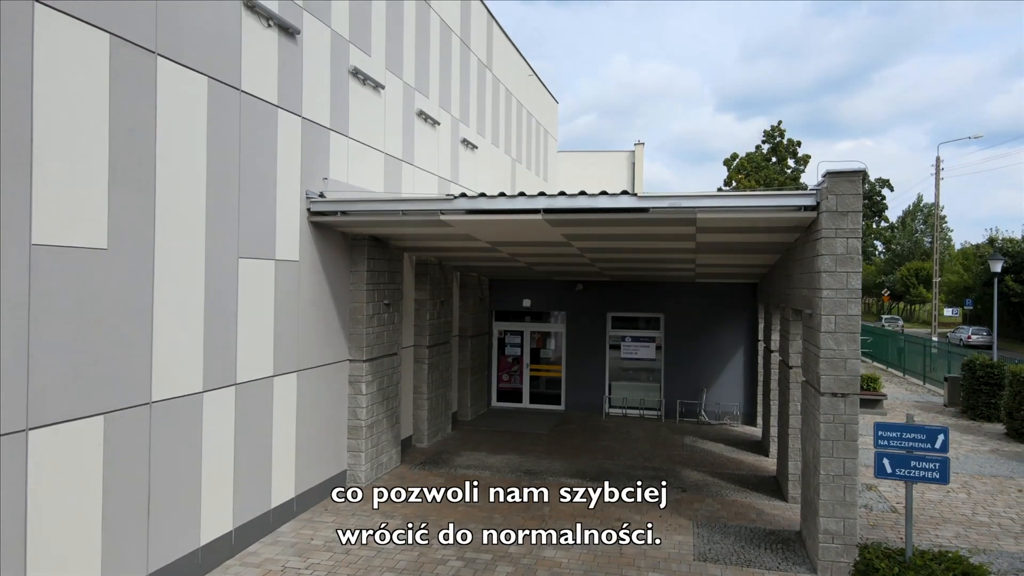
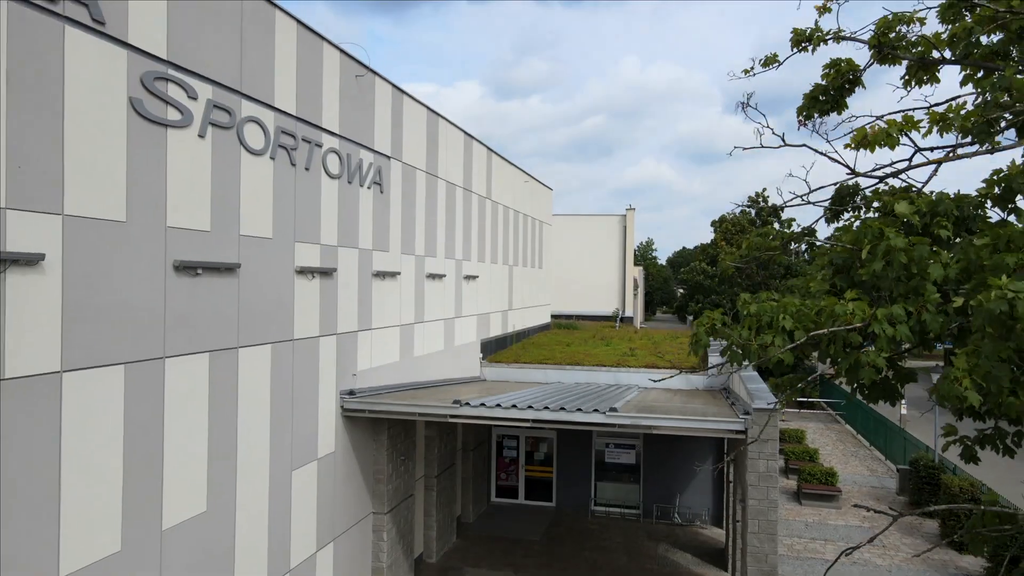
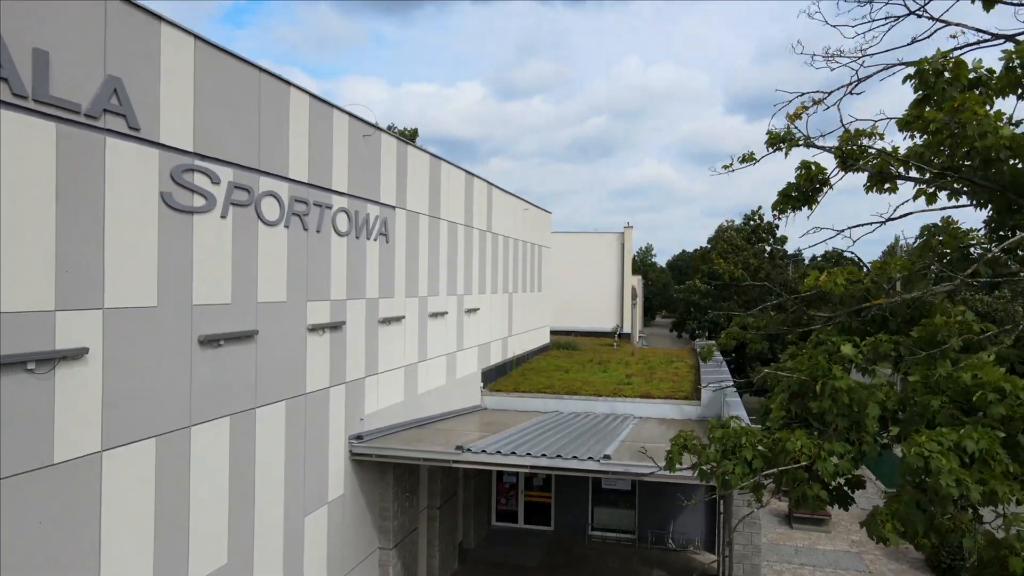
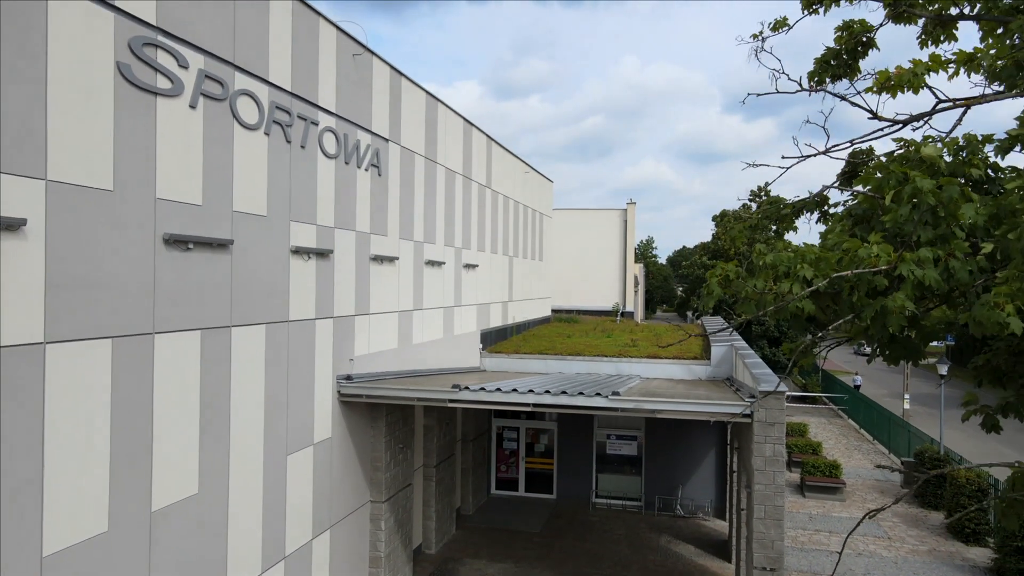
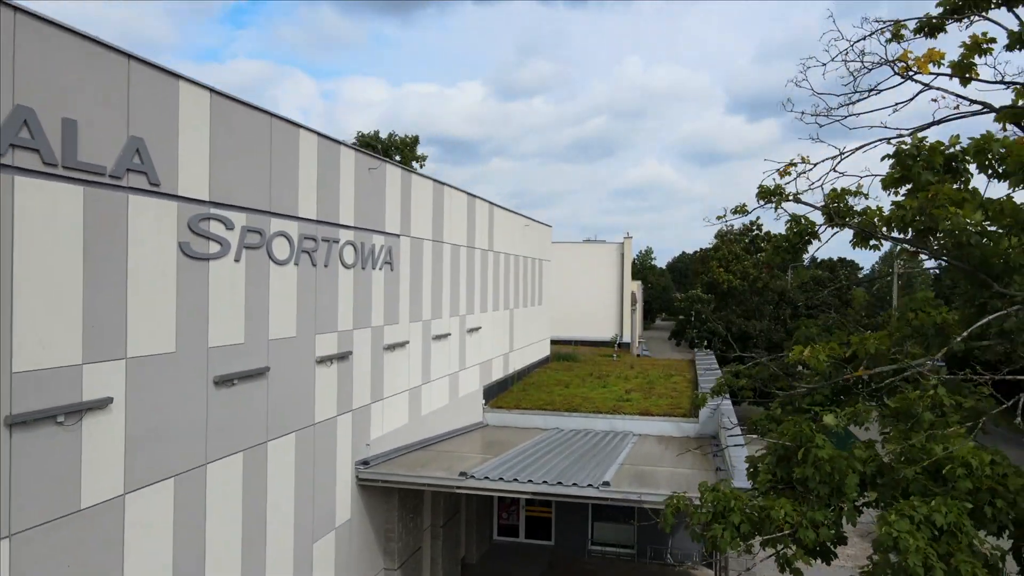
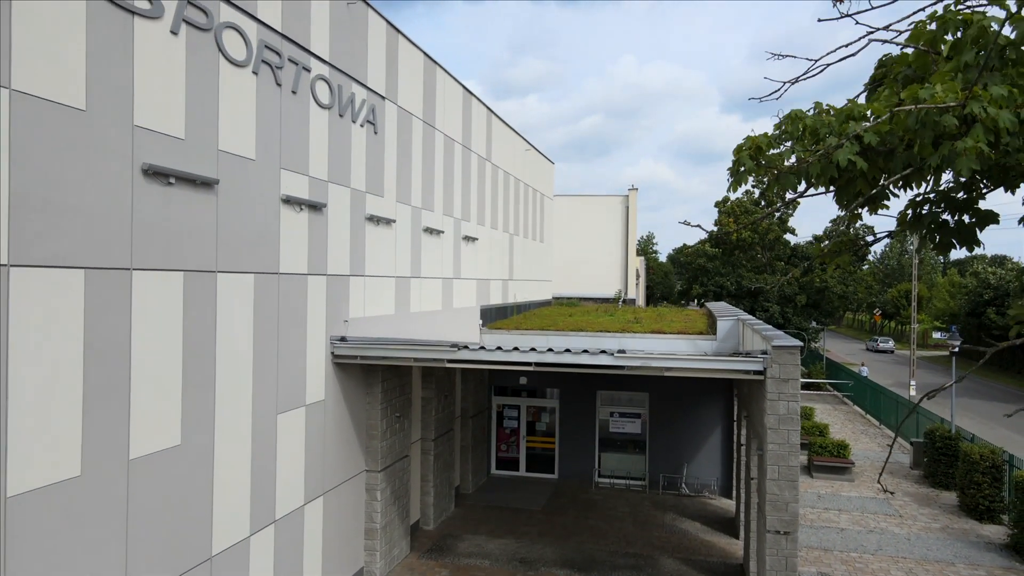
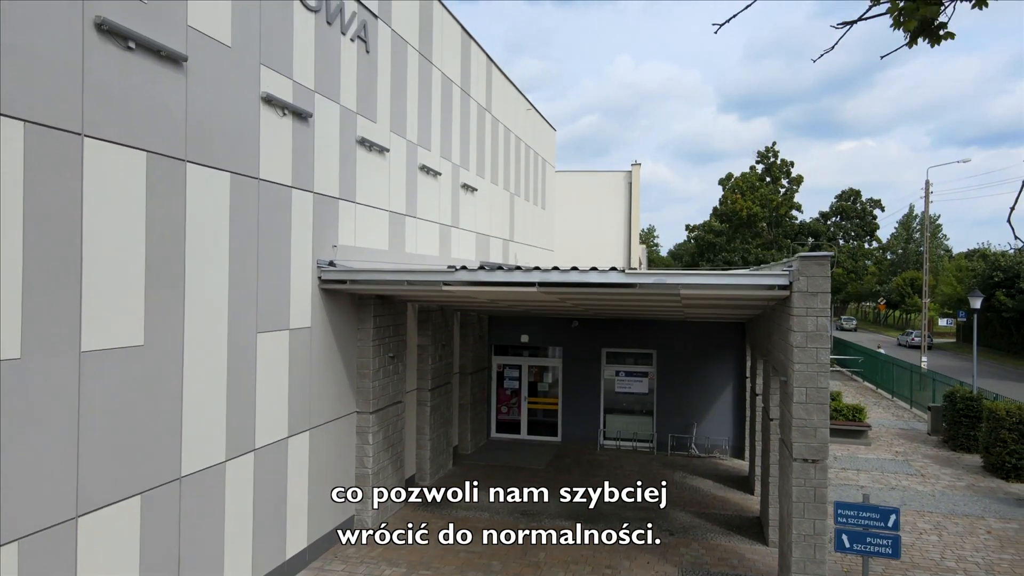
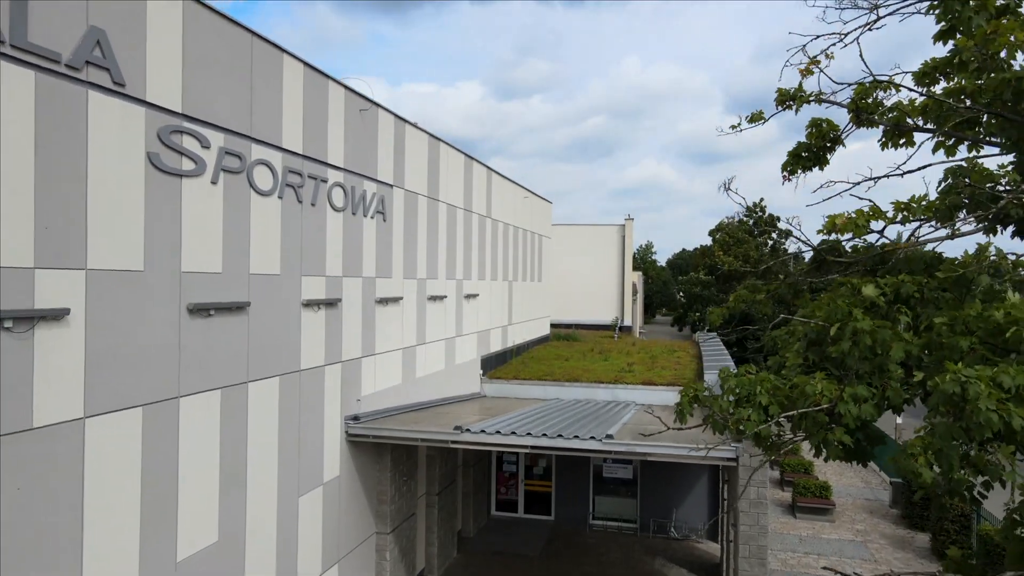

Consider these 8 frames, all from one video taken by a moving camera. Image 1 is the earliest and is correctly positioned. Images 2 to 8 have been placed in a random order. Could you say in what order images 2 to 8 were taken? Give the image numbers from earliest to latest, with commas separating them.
7, 6, 4, 2, 8, 3, 5
